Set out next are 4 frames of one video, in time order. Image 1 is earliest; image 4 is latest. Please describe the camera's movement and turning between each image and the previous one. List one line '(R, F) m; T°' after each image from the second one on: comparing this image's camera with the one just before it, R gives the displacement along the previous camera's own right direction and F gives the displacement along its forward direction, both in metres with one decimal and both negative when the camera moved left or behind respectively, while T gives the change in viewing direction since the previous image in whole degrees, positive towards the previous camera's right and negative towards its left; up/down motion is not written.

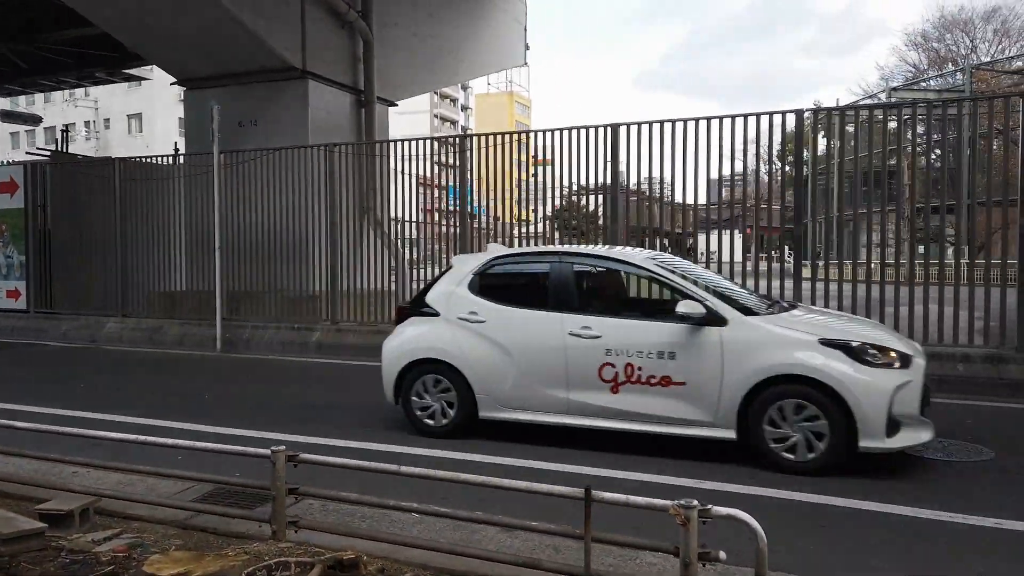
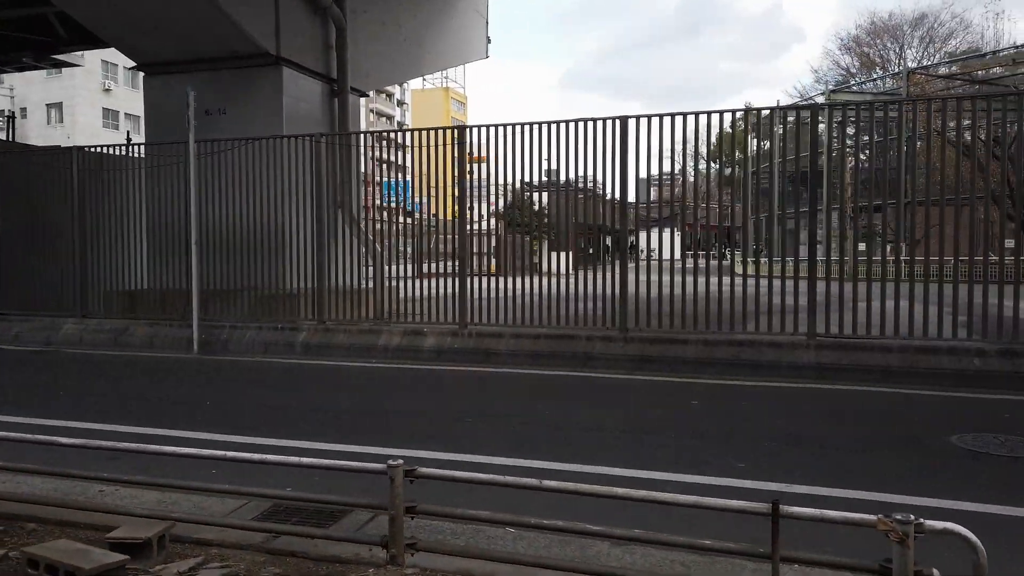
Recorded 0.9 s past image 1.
(-0.9, +0.3) m; +5°
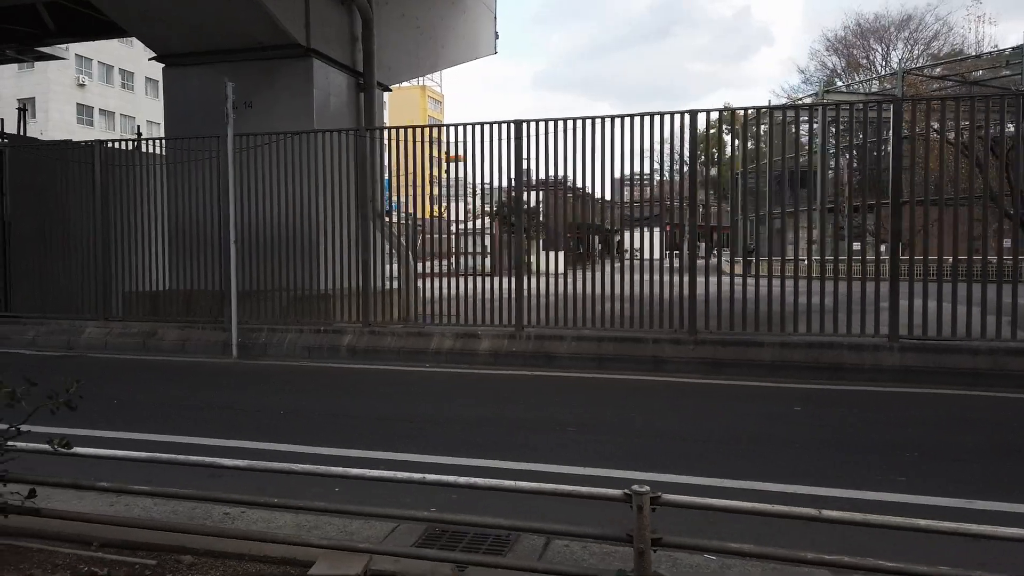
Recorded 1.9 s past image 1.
(-1.1, +0.4) m; +2°
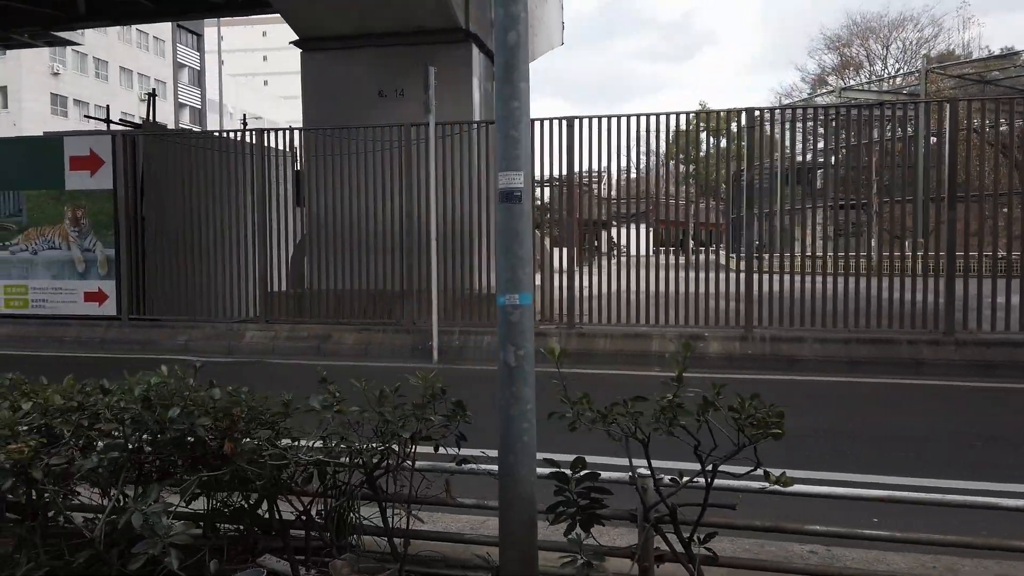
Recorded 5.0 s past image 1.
(-3.5, +0.7) m; +3°
